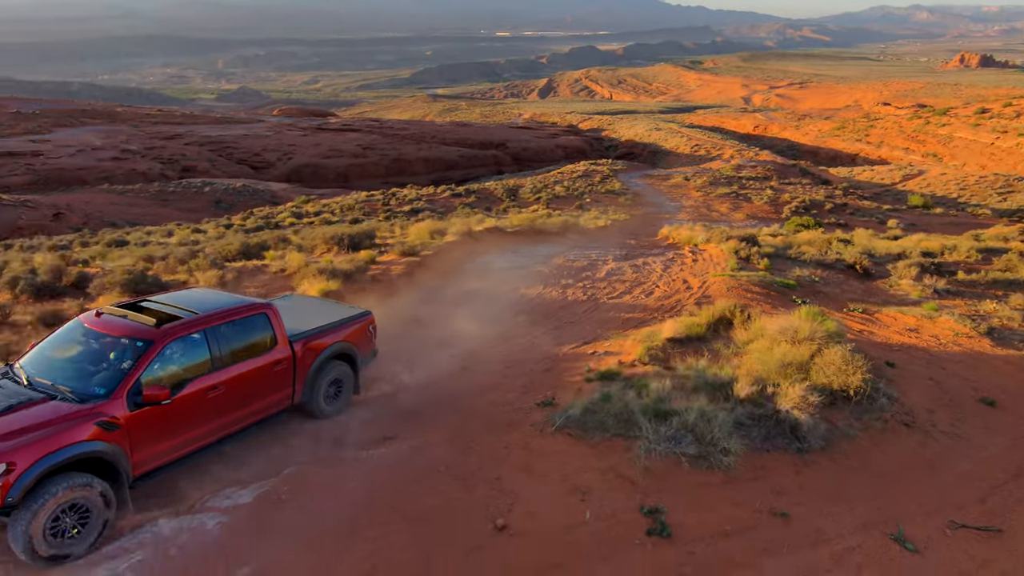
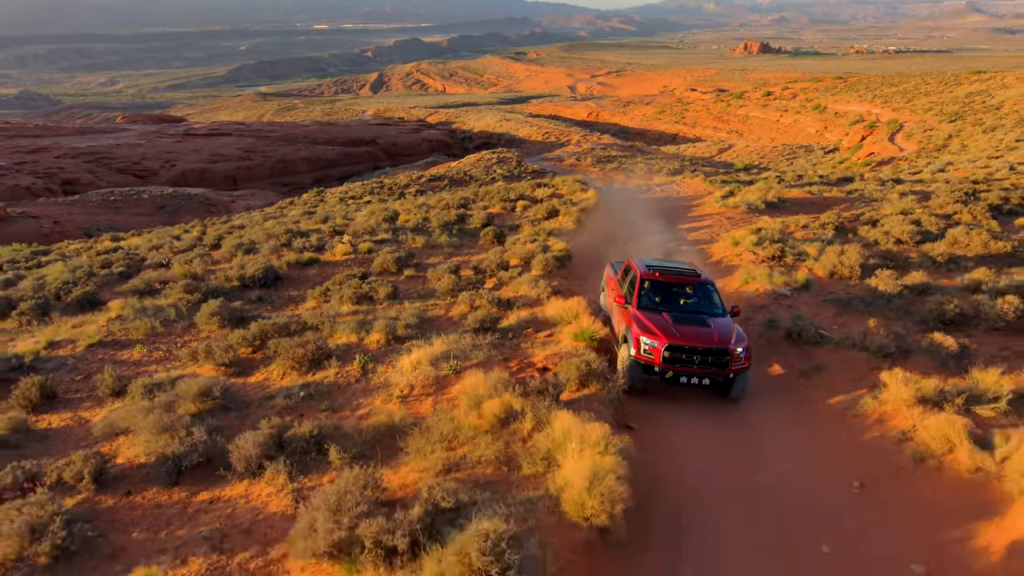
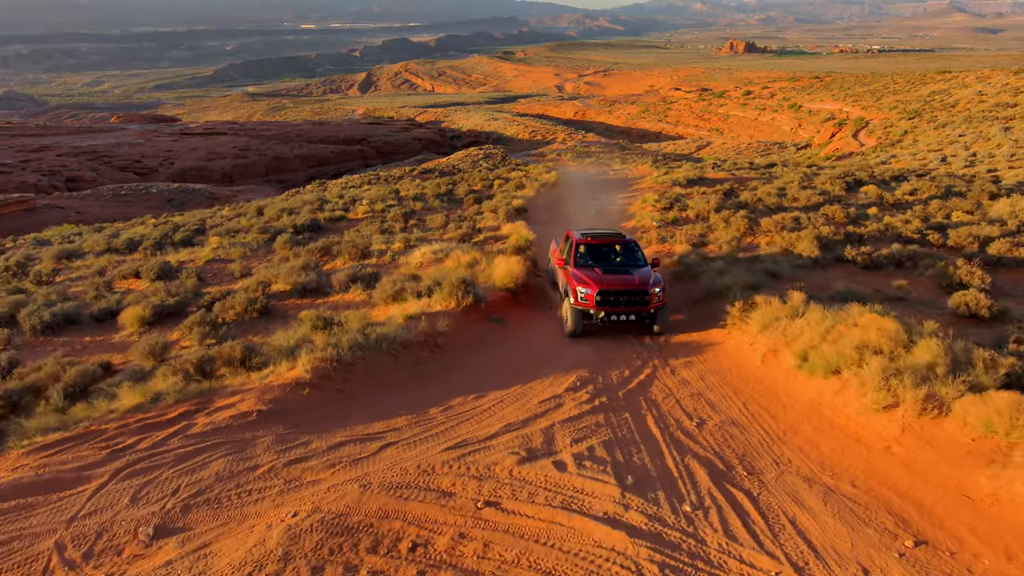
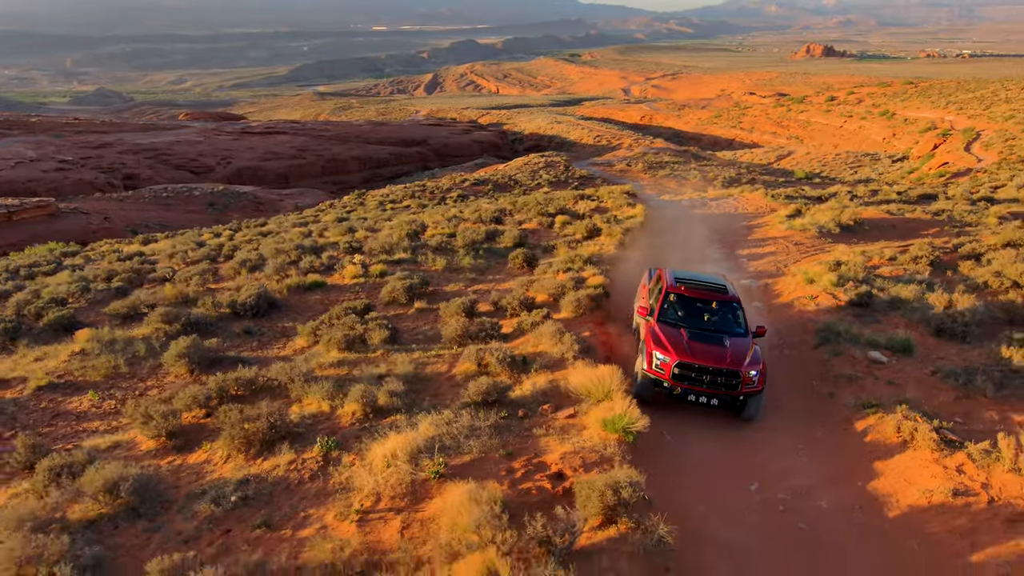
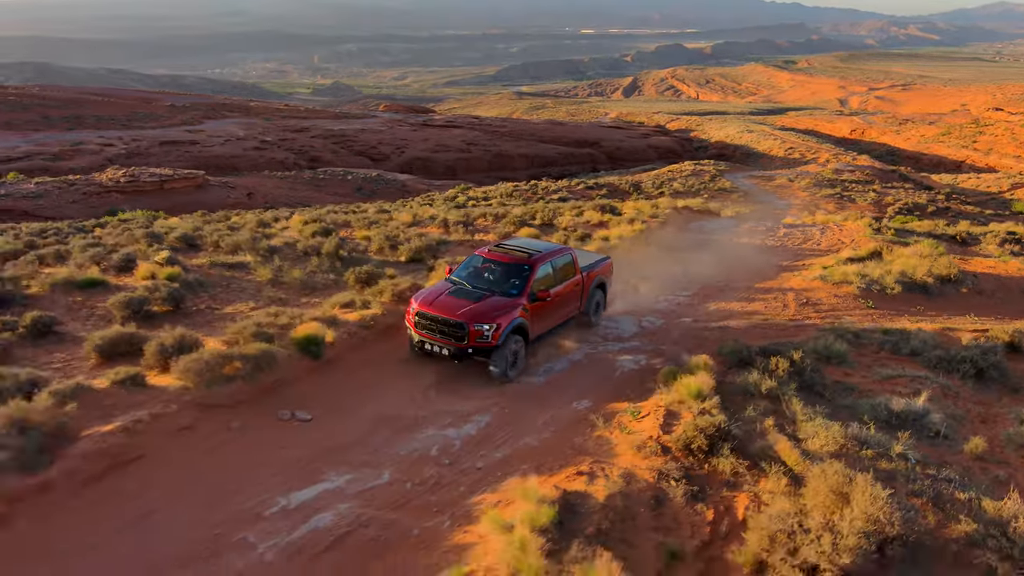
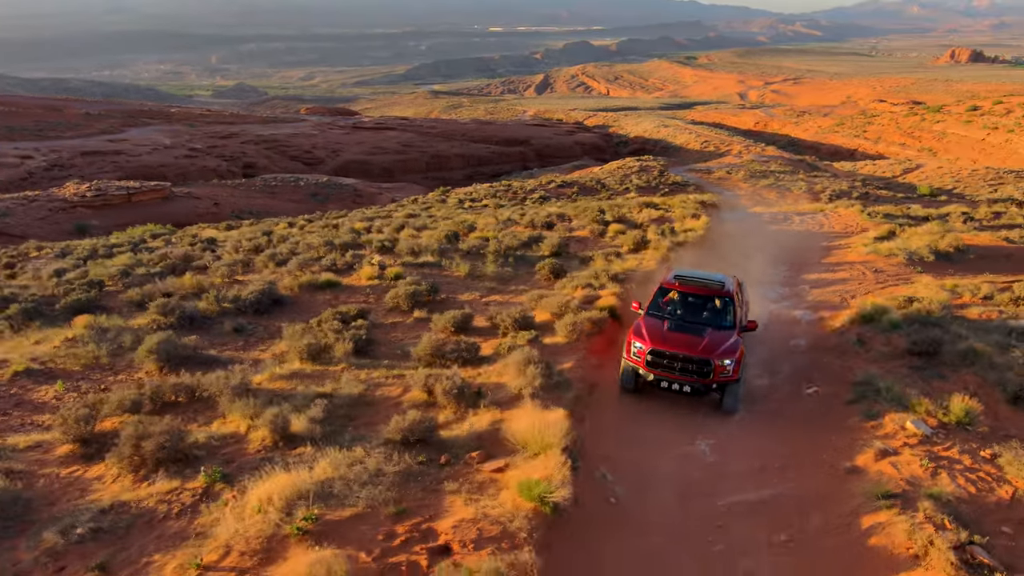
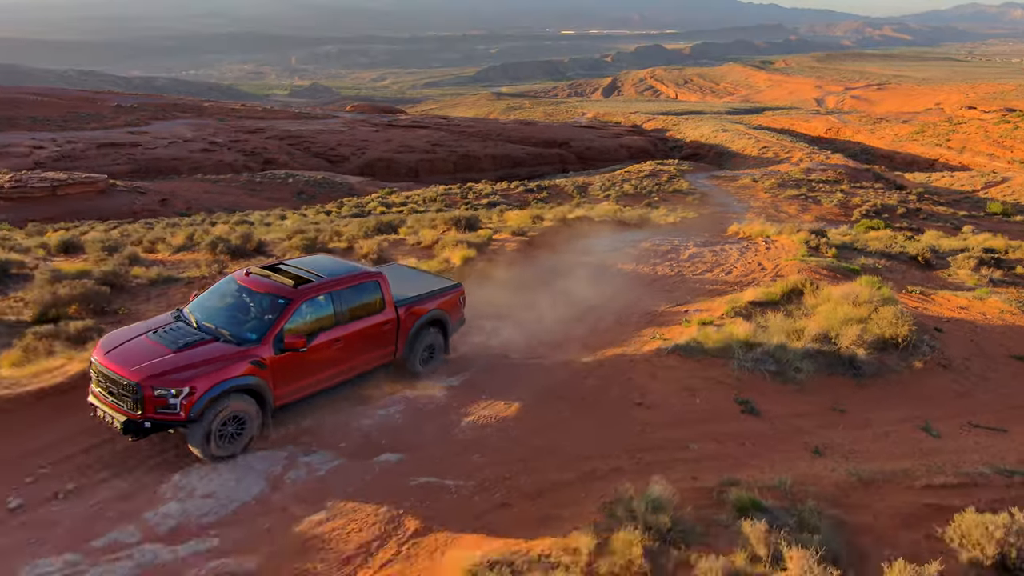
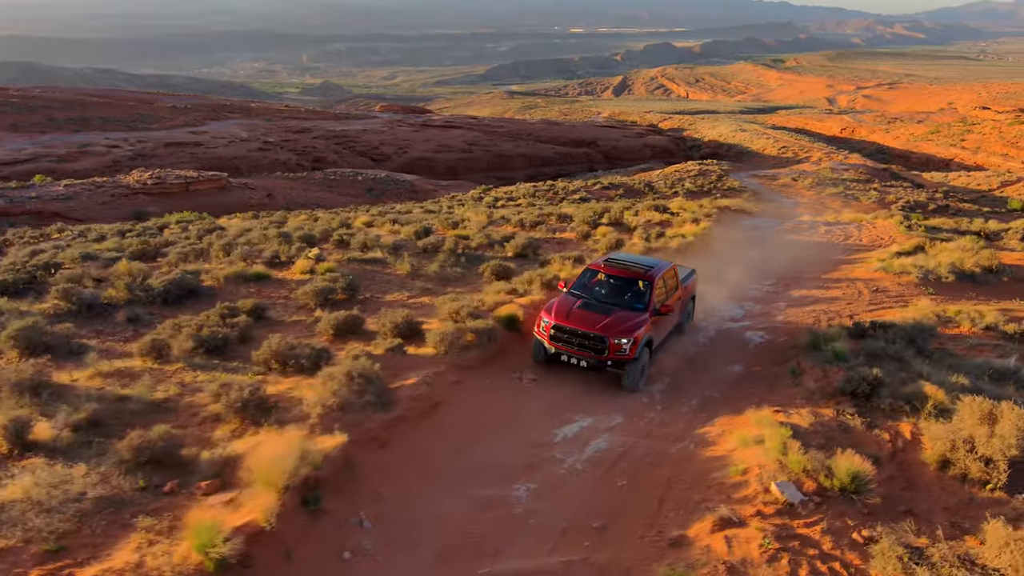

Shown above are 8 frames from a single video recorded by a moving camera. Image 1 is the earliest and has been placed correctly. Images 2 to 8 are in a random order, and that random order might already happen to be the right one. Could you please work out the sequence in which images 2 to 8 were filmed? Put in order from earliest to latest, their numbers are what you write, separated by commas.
7, 5, 8, 6, 4, 2, 3
